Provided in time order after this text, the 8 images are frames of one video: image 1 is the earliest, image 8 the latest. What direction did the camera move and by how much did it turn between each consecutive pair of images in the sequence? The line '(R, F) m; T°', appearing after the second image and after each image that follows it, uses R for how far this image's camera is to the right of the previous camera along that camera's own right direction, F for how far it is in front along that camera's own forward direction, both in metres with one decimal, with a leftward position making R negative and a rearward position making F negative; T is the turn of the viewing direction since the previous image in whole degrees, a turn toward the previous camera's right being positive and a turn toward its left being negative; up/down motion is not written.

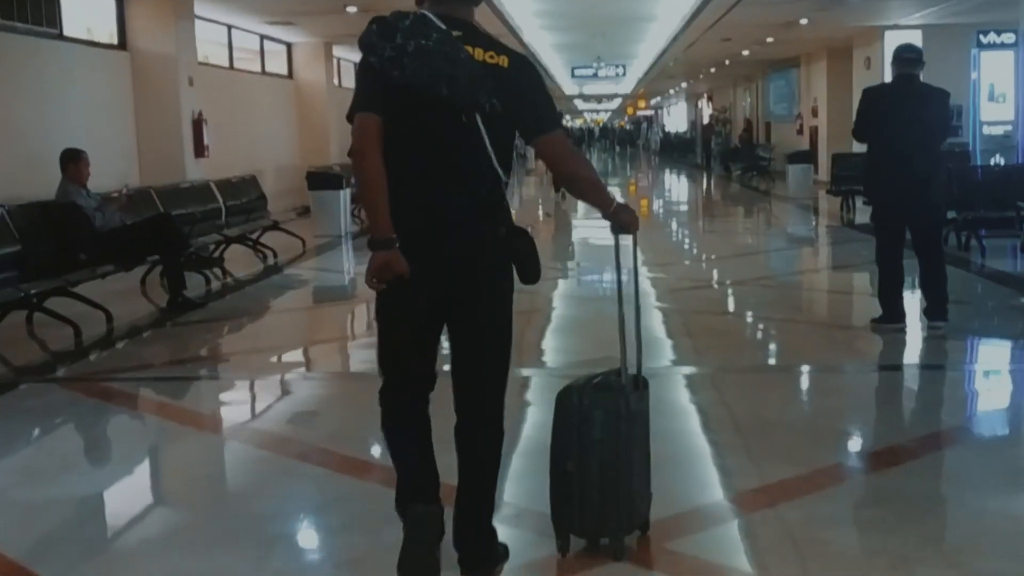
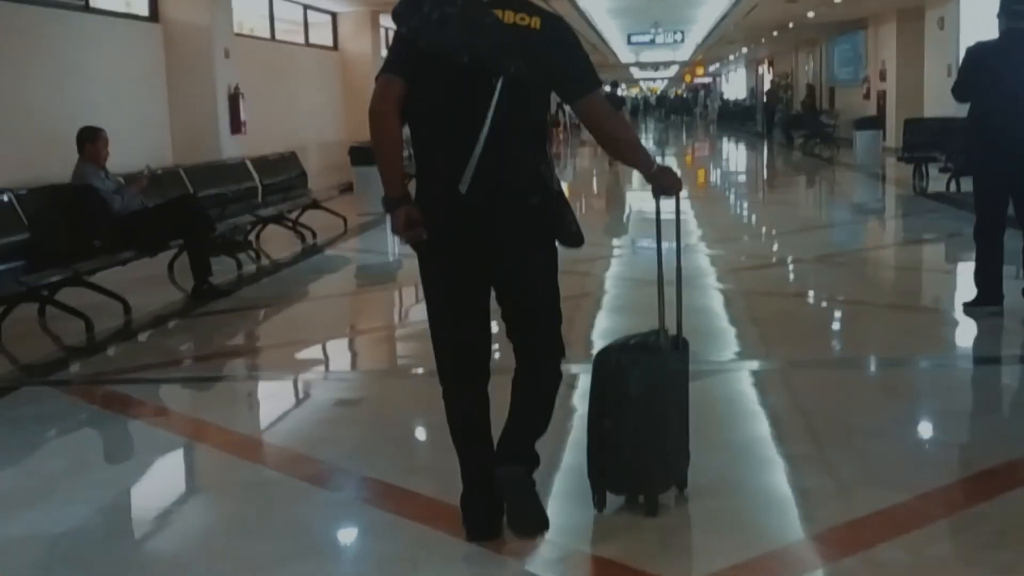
(+0.1, +0.6) m; -3°
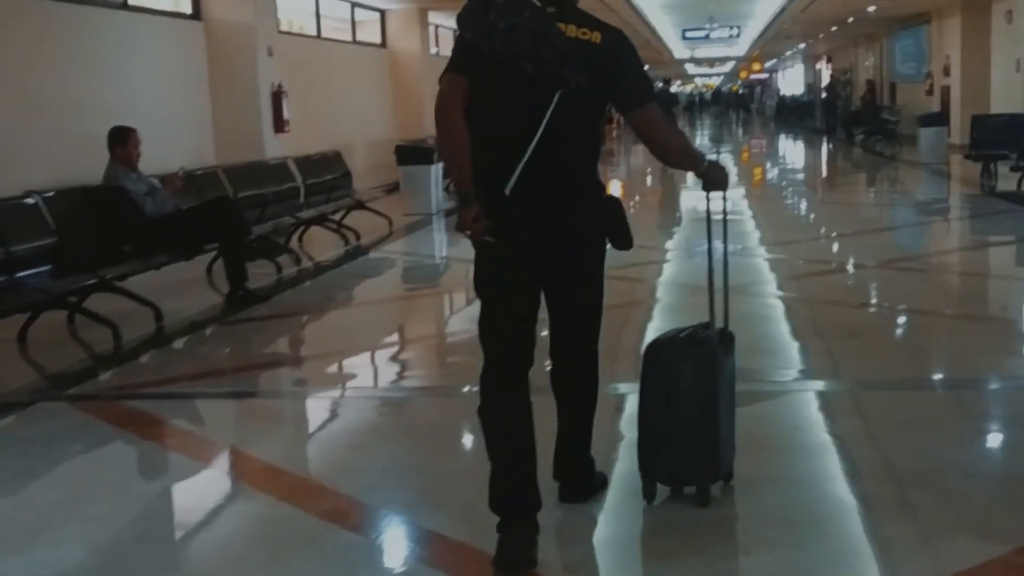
(0.0, +0.3) m; -3°
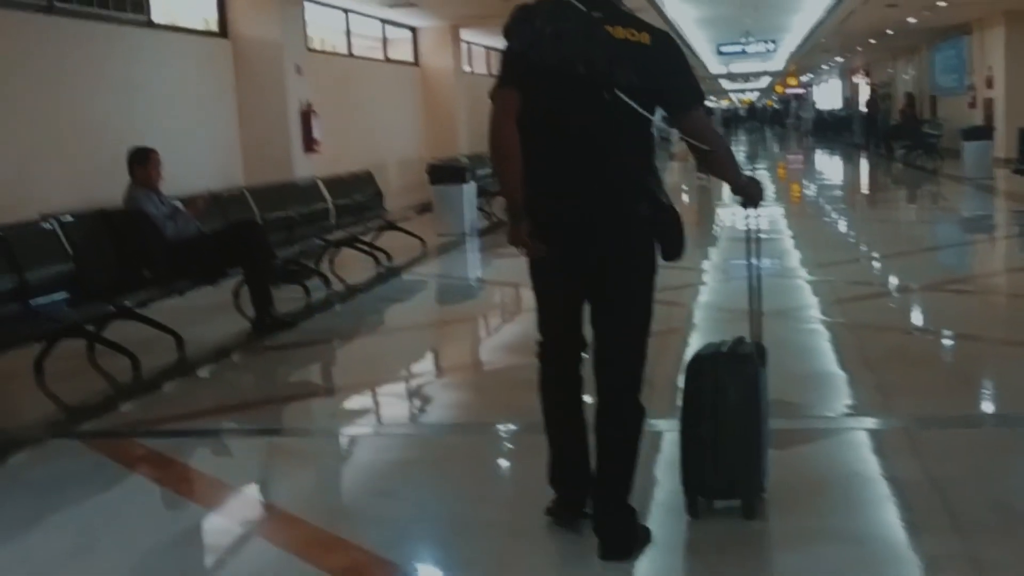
(0.0, +0.3) m; -2°
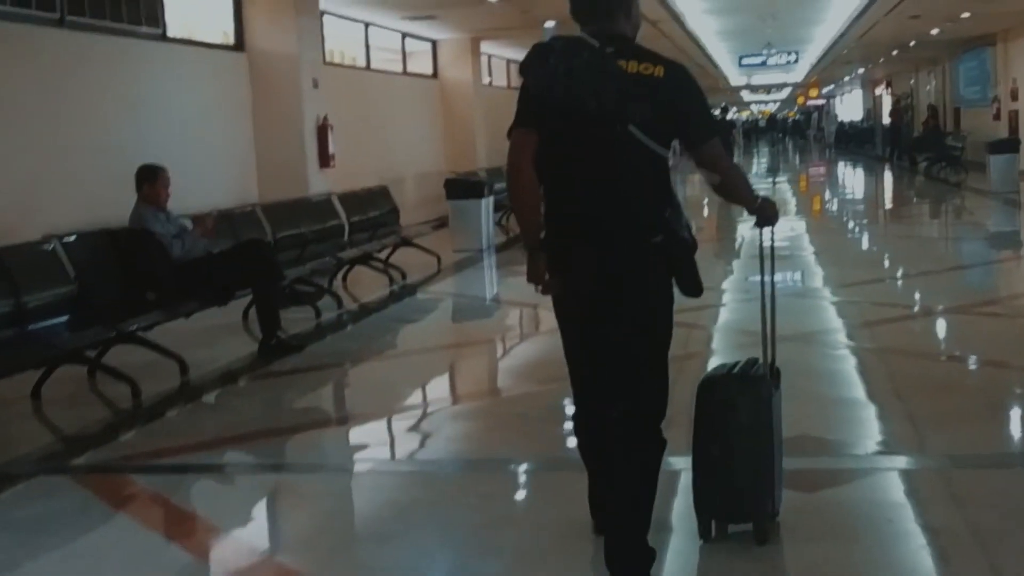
(0.0, +0.2) m; -1°
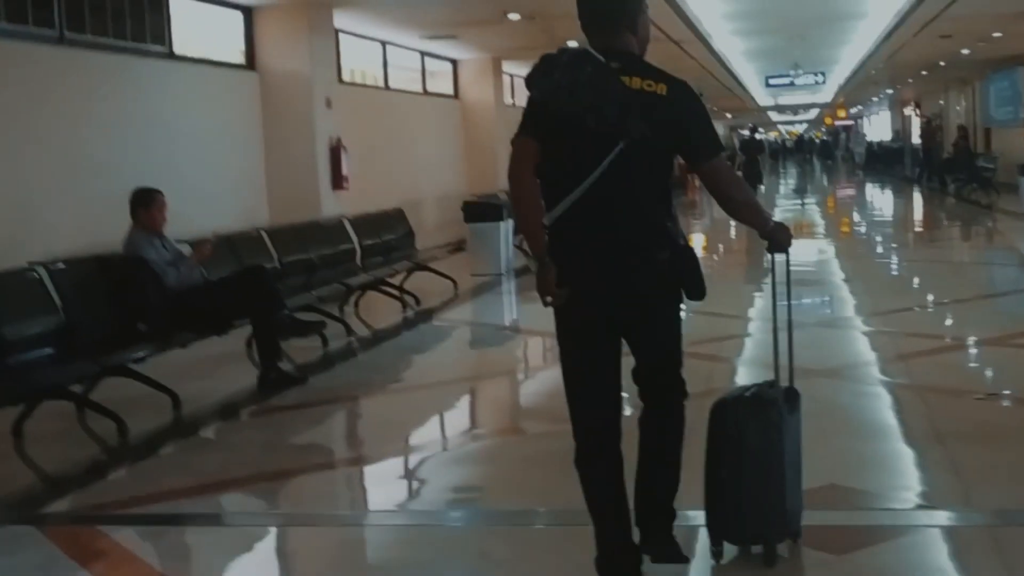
(+0.1, +0.3) m; -1°
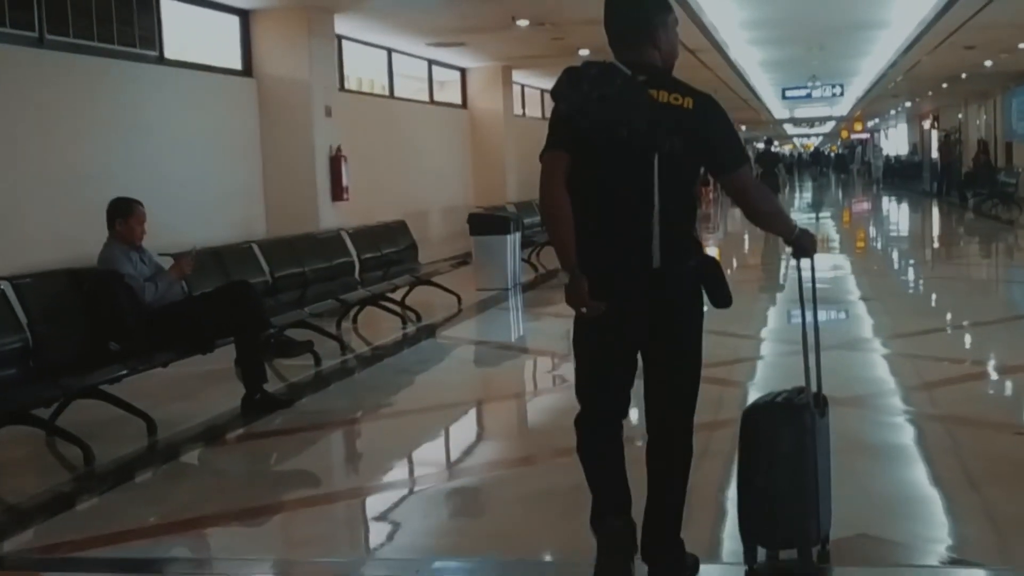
(+0.1, +0.4) m; -1°
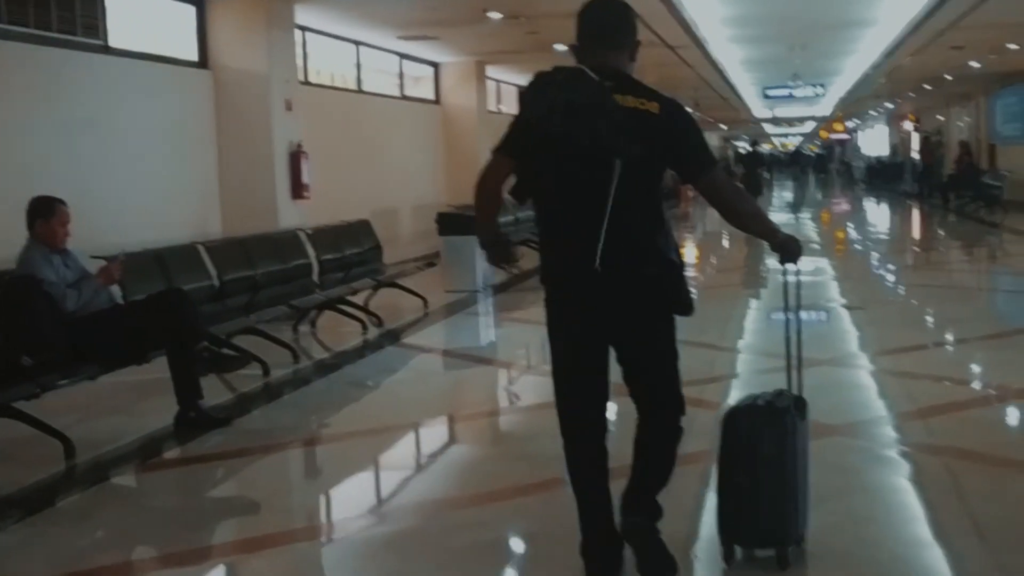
(+0.1, +0.4) m; +1°
